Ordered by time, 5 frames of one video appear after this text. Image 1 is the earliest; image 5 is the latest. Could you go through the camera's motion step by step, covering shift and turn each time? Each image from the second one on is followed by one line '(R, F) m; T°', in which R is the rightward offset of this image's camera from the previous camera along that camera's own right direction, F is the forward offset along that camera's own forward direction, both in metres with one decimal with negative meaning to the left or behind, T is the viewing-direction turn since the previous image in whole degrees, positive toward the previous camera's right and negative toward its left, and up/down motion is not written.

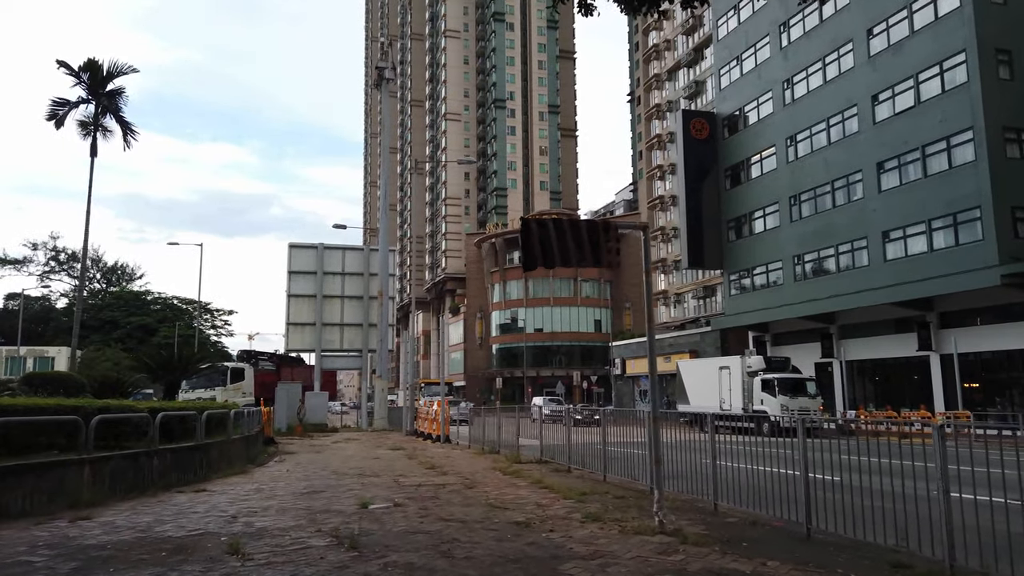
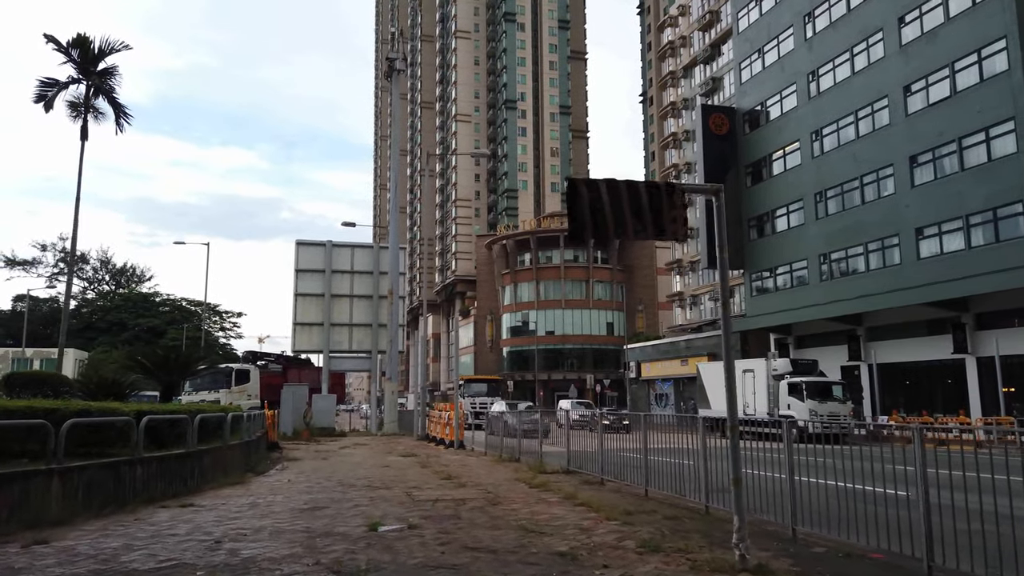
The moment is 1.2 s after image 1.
(-0.2, +1.2) m; -1°
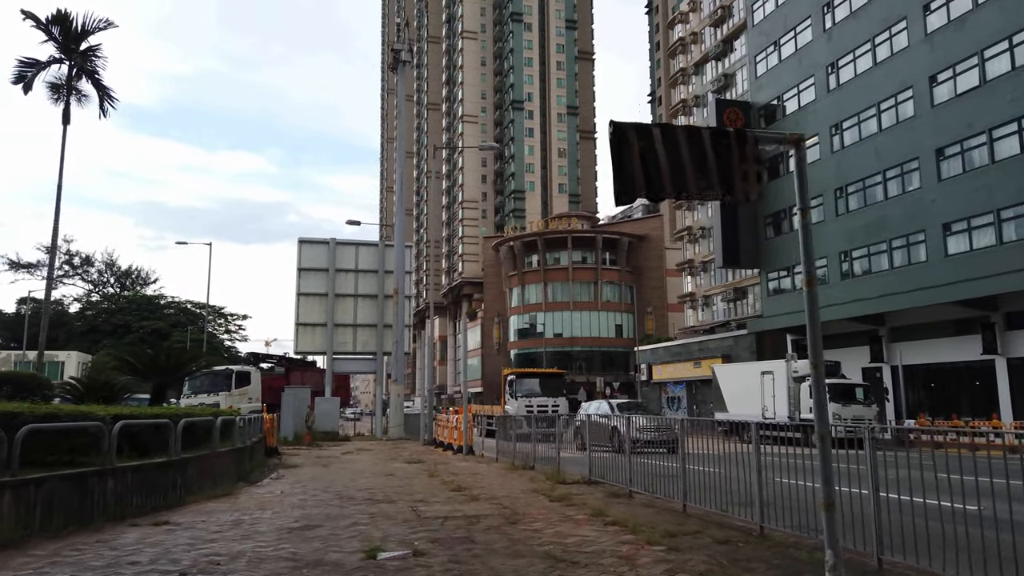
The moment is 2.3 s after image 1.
(-0.1, +1.1) m; 0°
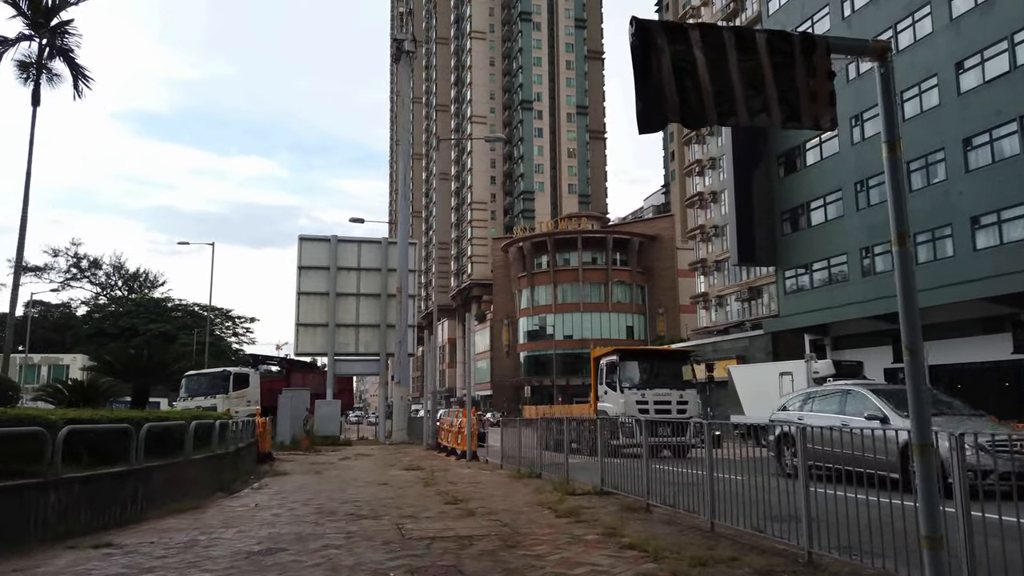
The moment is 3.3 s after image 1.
(+0.1, +1.1) m; -1°
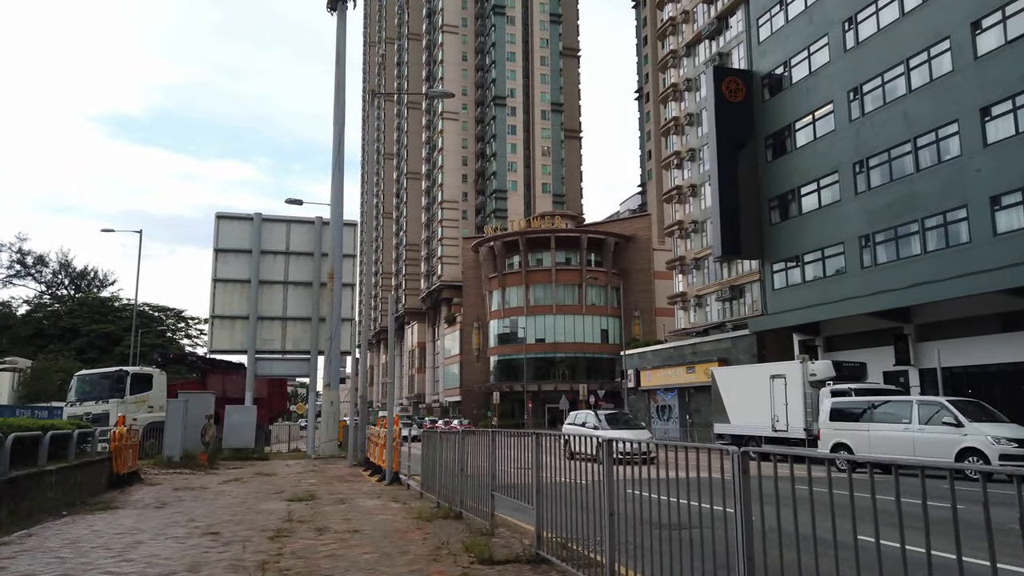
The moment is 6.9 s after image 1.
(+0.8, +4.0) m; +2°
